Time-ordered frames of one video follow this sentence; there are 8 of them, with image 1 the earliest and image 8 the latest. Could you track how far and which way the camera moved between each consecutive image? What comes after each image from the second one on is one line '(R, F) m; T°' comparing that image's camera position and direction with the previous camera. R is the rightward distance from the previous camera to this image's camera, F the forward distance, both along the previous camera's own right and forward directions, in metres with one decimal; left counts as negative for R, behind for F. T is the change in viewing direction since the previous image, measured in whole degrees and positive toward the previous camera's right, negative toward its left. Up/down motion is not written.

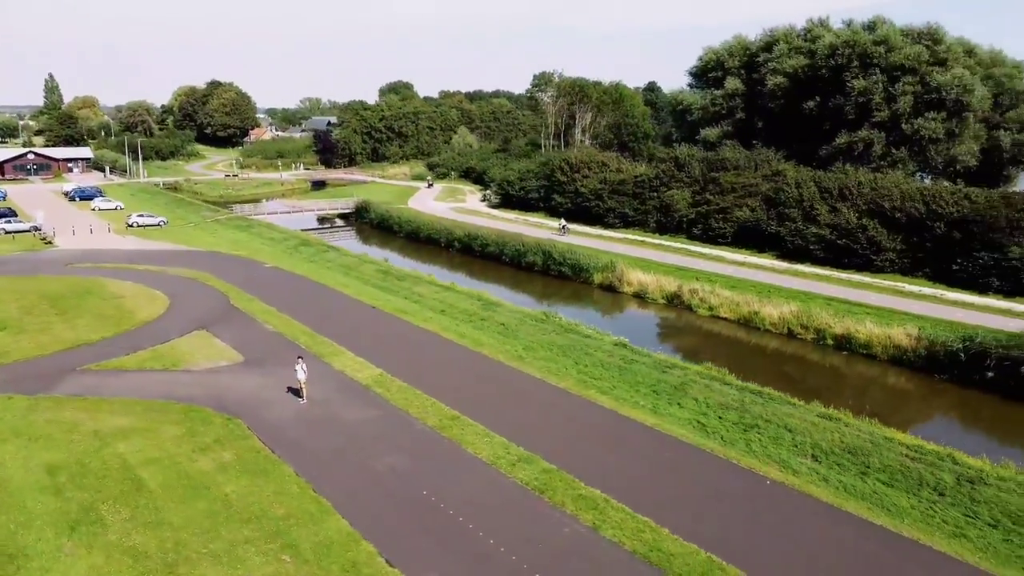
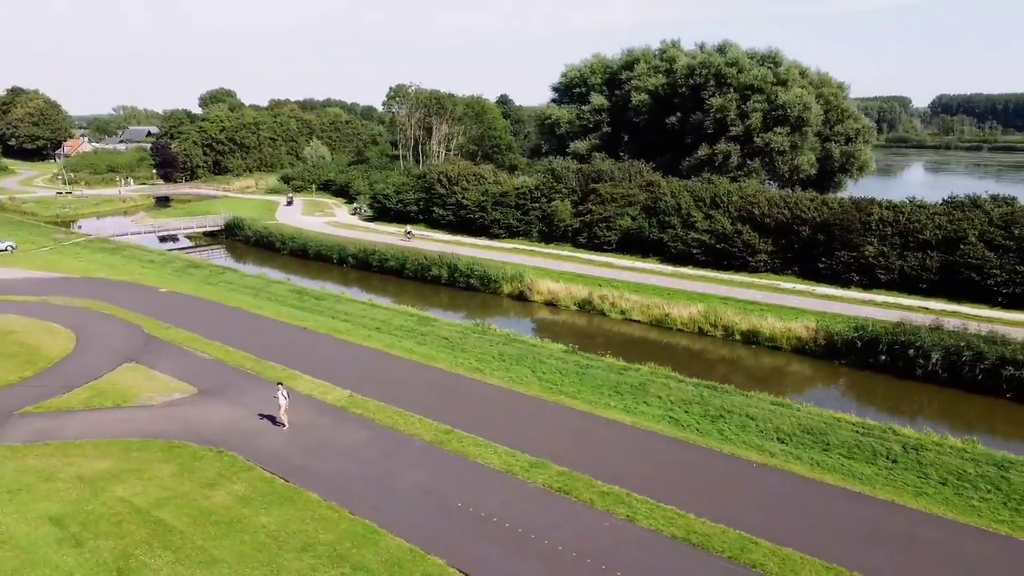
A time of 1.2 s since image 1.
(-2.9, -0.5) m; +12°
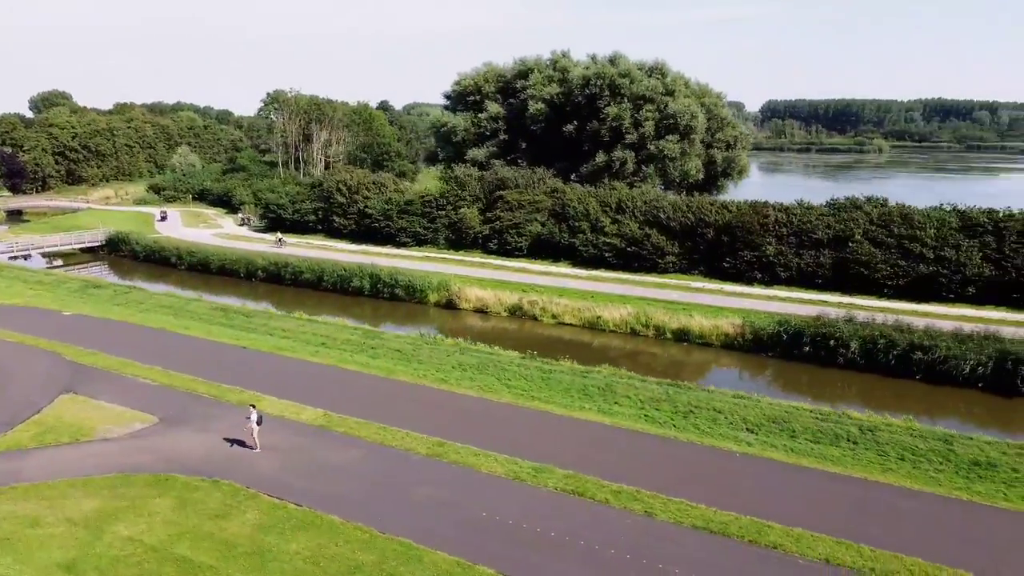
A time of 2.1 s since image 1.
(-2.4, -0.2) m; +10°
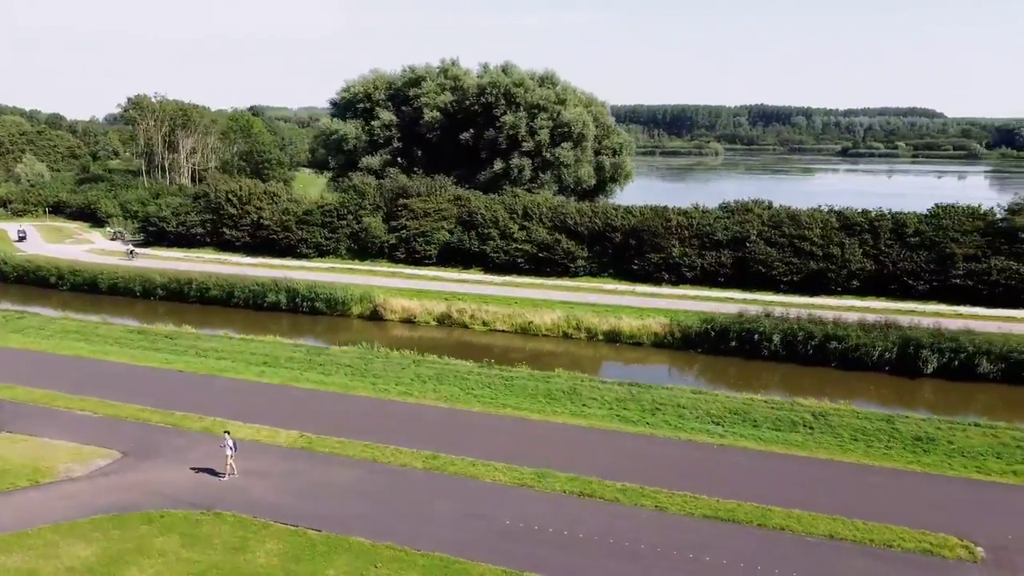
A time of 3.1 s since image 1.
(-2.6, -0.1) m; +11°
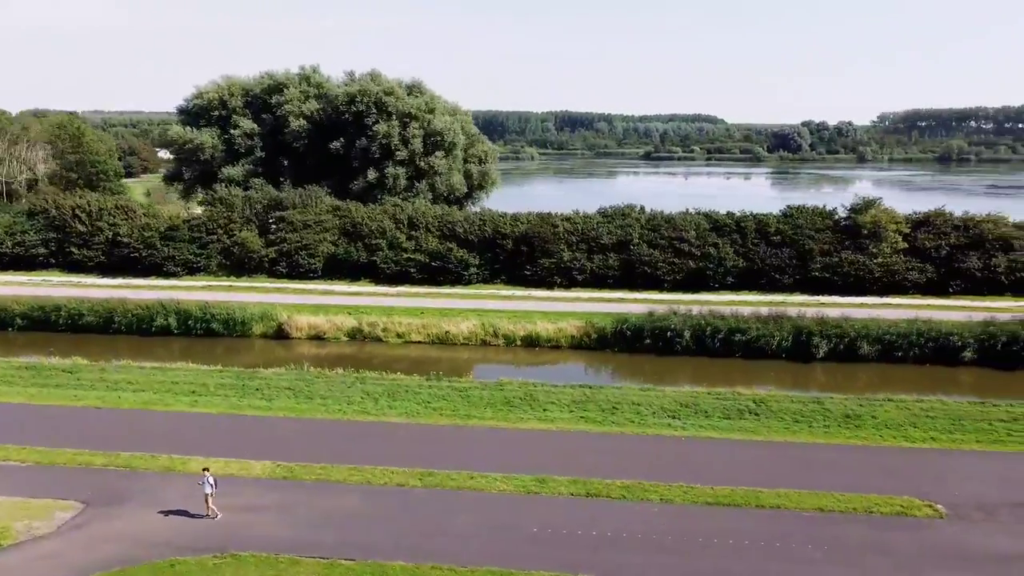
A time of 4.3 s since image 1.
(-3.2, +0.1) m; +13°
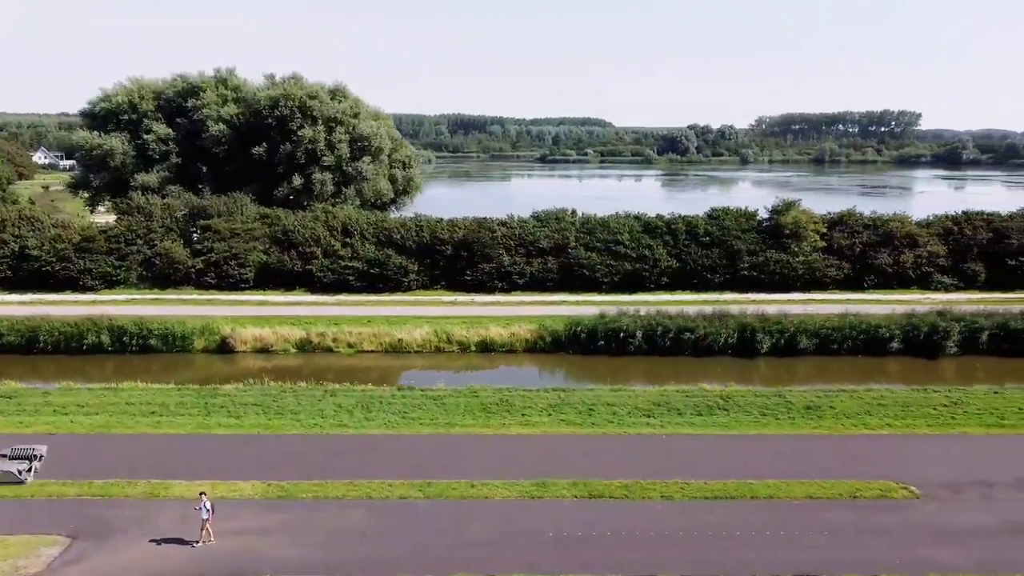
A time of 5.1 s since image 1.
(-1.9, 0.0) m; +8°
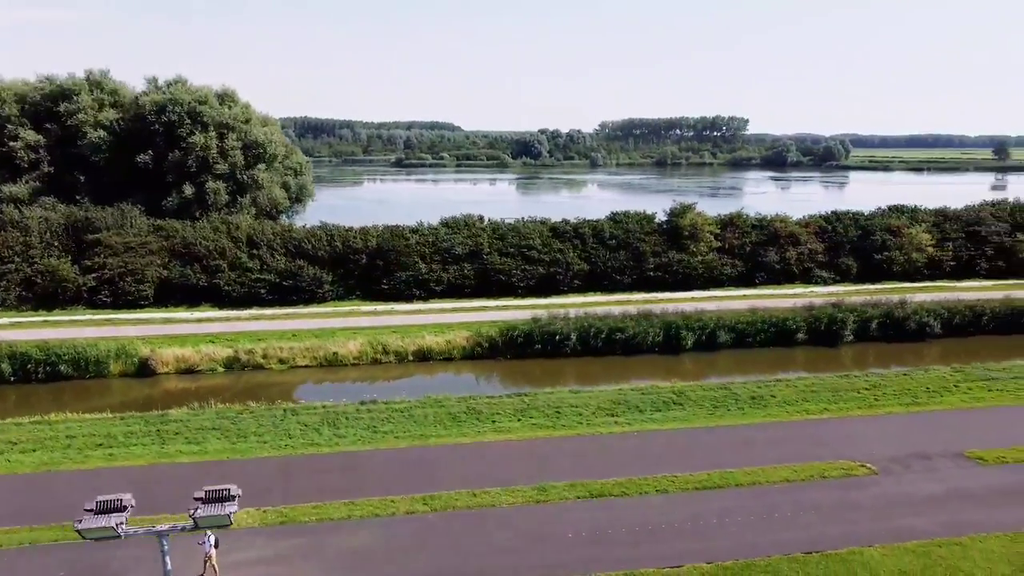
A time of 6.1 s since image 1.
(-2.7, 0.0) m; +11°
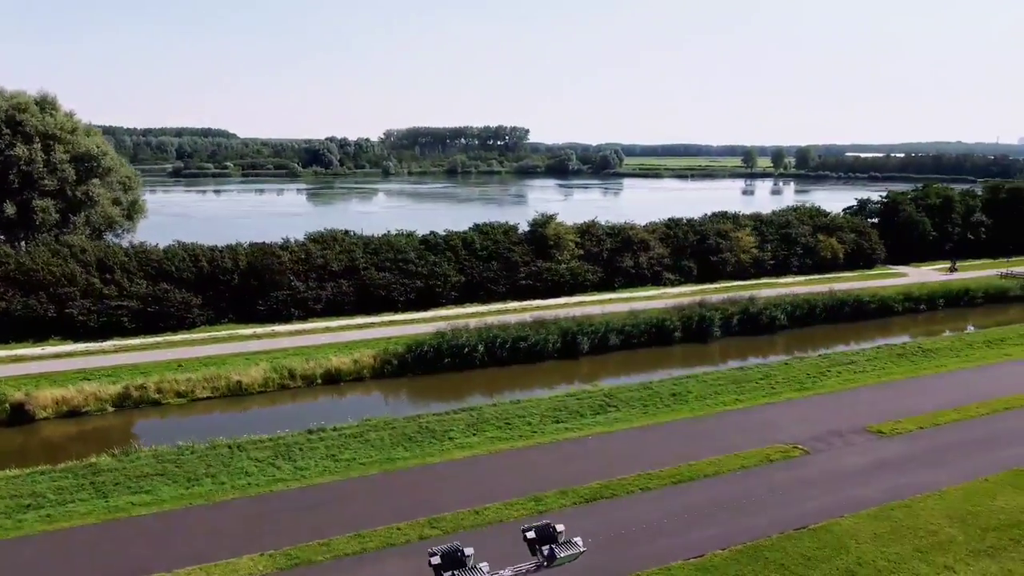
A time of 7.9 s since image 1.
(-3.8, +0.2) m; +15°
